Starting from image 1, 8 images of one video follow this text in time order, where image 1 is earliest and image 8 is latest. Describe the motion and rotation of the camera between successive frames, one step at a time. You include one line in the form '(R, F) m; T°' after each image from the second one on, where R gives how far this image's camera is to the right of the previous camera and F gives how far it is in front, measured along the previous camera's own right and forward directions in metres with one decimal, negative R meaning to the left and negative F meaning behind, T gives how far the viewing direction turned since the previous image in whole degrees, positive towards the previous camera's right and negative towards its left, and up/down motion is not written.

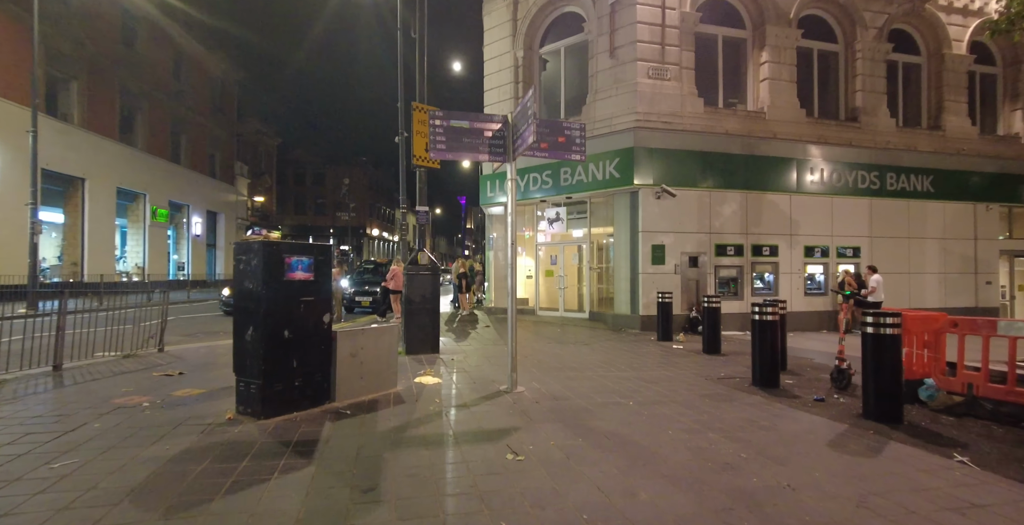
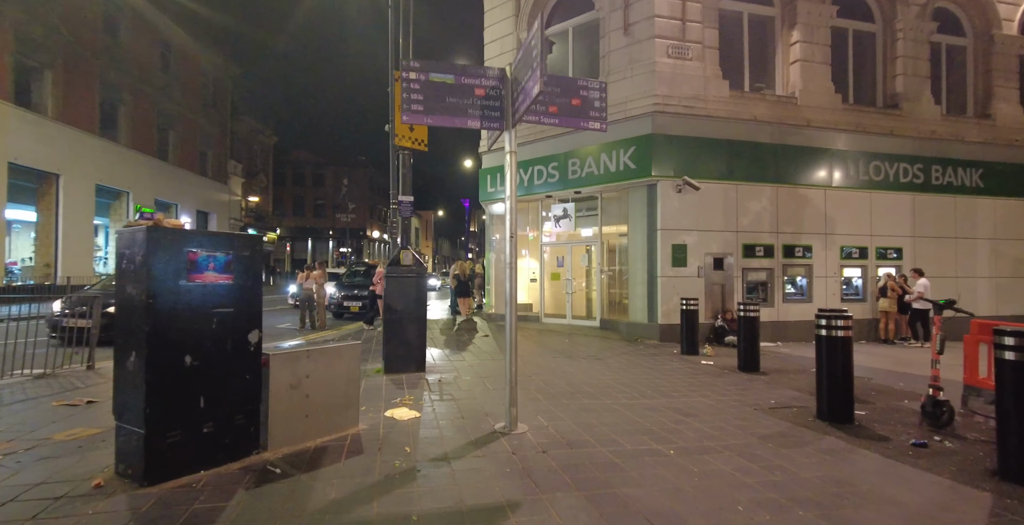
(0.0, +1.4) m; 0°
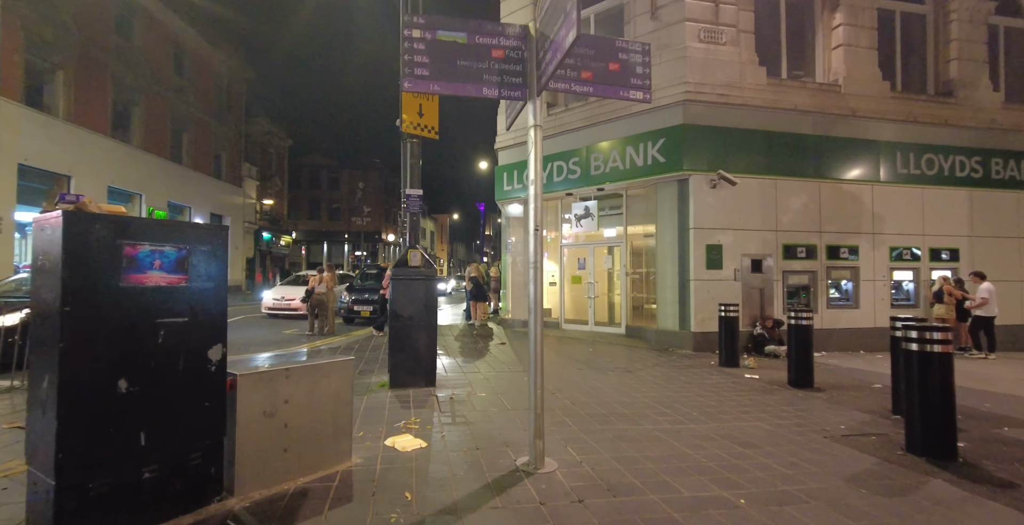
(-0.1, +0.8) m; -2°
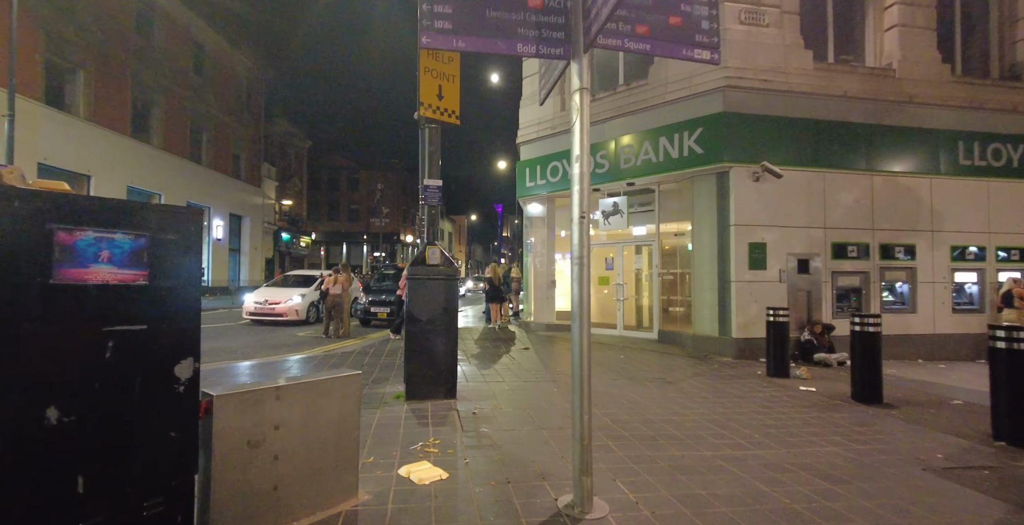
(-0.1, +0.7) m; -2°
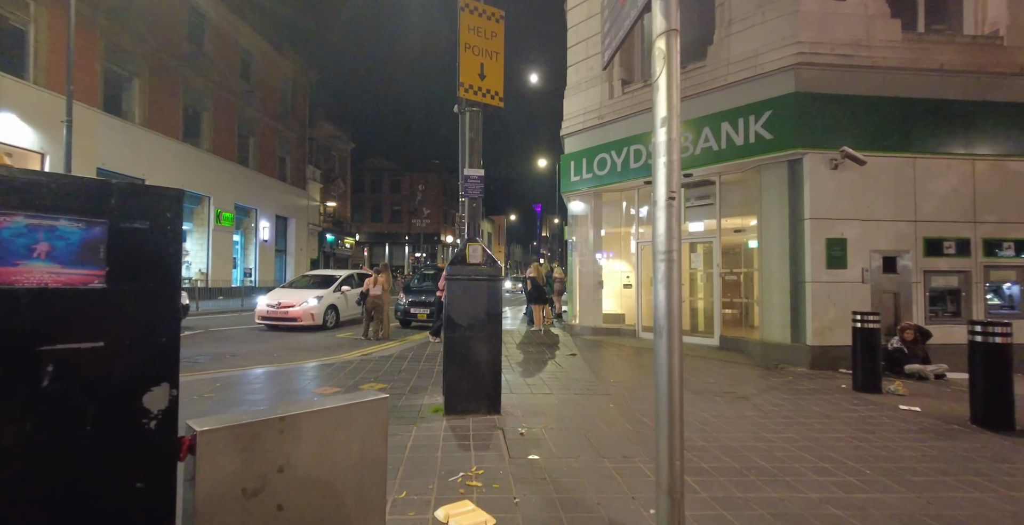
(-0.1, +0.6) m; -5°
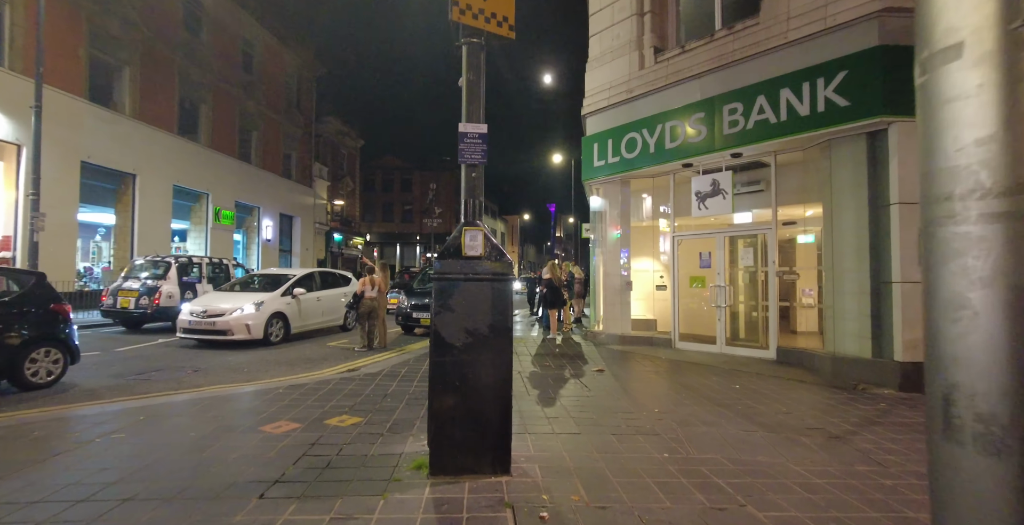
(0.0, +1.5) m; -2°
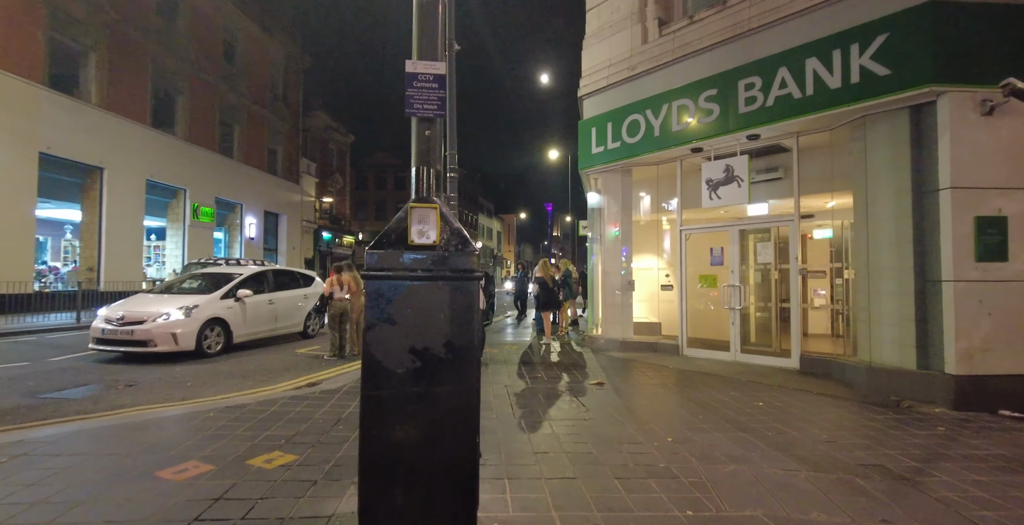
(+0.2, +1.0) m; 0°
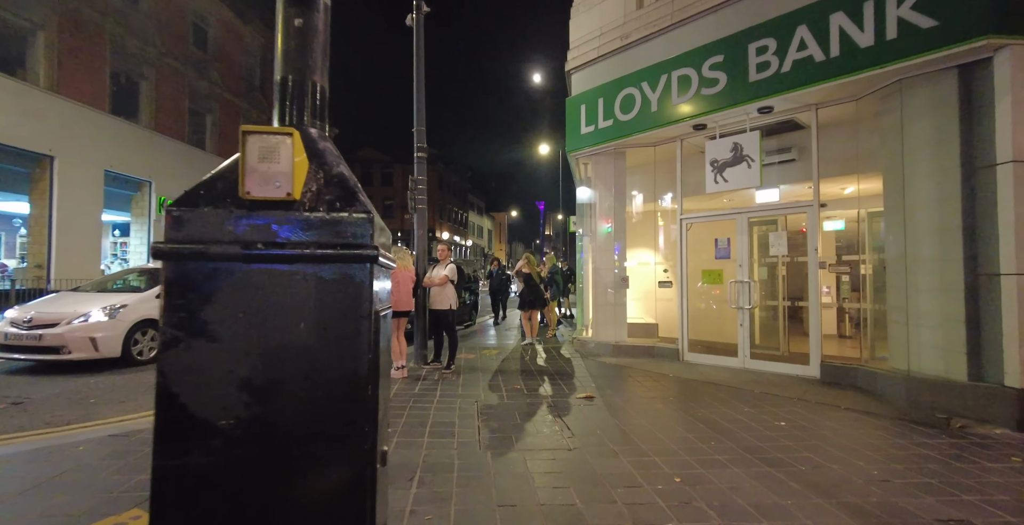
(+0.2, +1.1) m; +1°
